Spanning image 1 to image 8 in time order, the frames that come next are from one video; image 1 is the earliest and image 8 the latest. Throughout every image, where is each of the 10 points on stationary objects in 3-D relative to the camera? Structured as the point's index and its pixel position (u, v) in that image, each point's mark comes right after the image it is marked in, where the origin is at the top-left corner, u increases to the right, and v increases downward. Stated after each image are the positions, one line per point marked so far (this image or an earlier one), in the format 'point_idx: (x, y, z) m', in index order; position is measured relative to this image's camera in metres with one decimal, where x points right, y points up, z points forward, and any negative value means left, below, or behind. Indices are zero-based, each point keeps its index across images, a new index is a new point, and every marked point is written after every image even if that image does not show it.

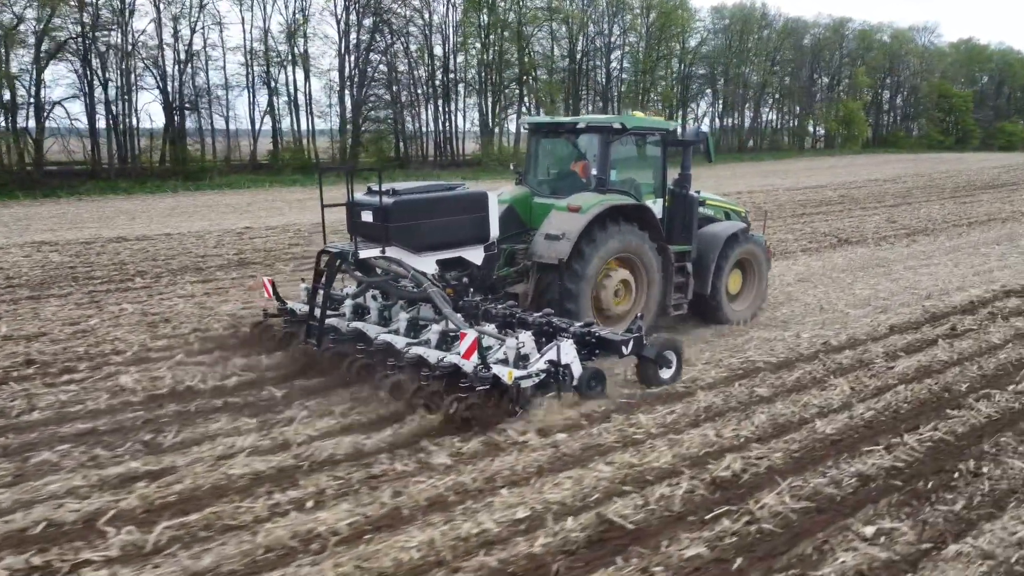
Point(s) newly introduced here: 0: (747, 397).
0: (+1.5, -0.7, +5.3) m
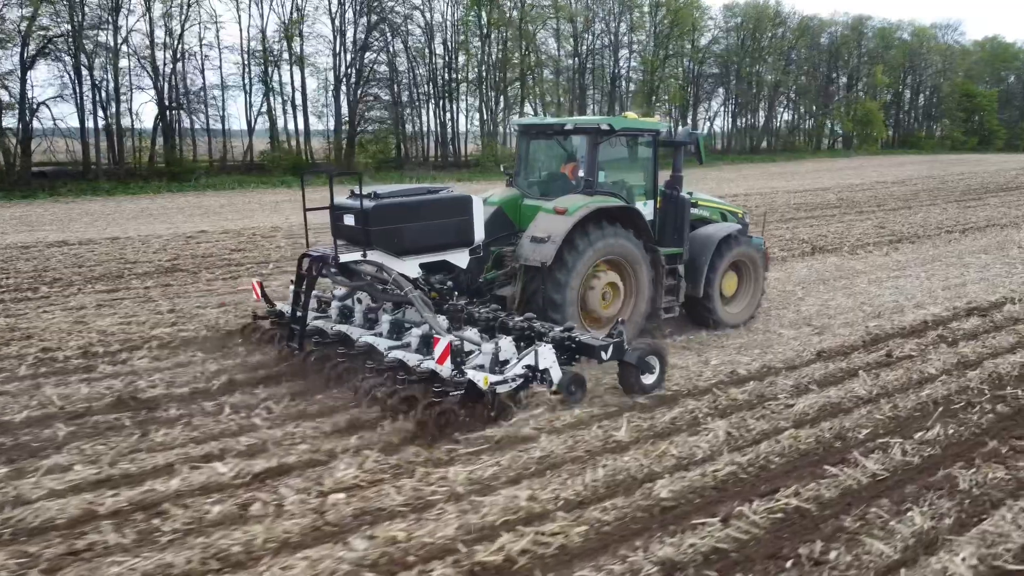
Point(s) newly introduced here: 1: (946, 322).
0: (+0.5, -0.8, +4.5) m
1: (+3.9, -0.3, +7.5) m
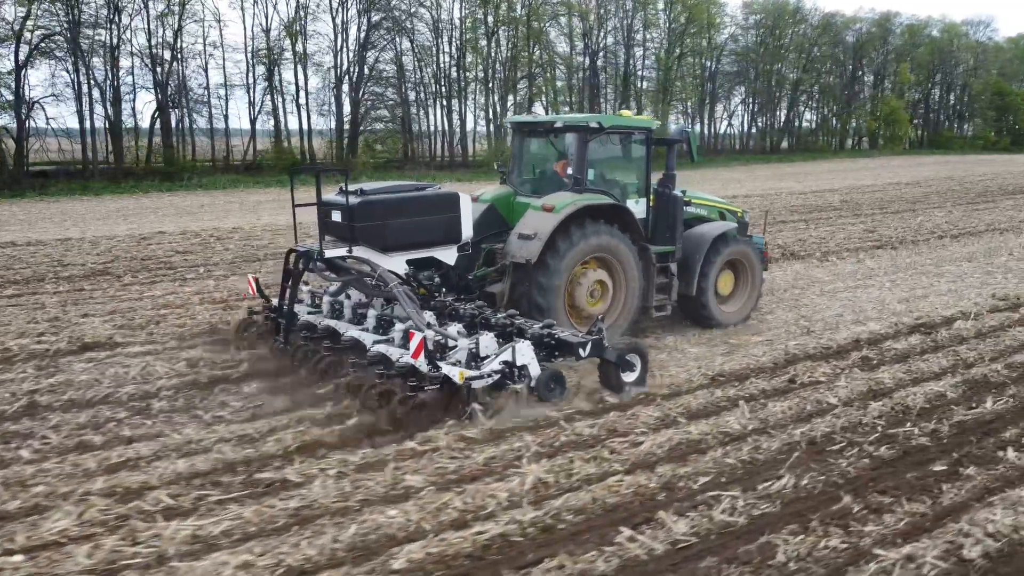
0: (-0.6, -0.9, +3.8) m
1: (+3.0, -0.4, +6.7) m
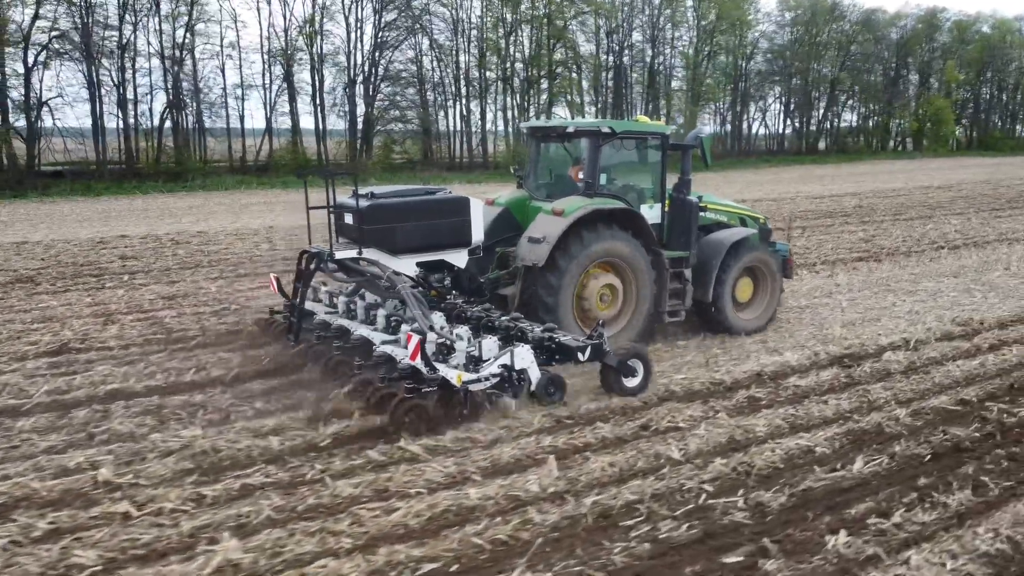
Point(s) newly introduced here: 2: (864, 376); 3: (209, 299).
0: (-1.8, -1.1, +3.2) m
1: (+1.9, -0.6, +5.8) m
2: (+2.5, -0.6, +5.9) m
3: (-3.3, -0.1, +9.0) m
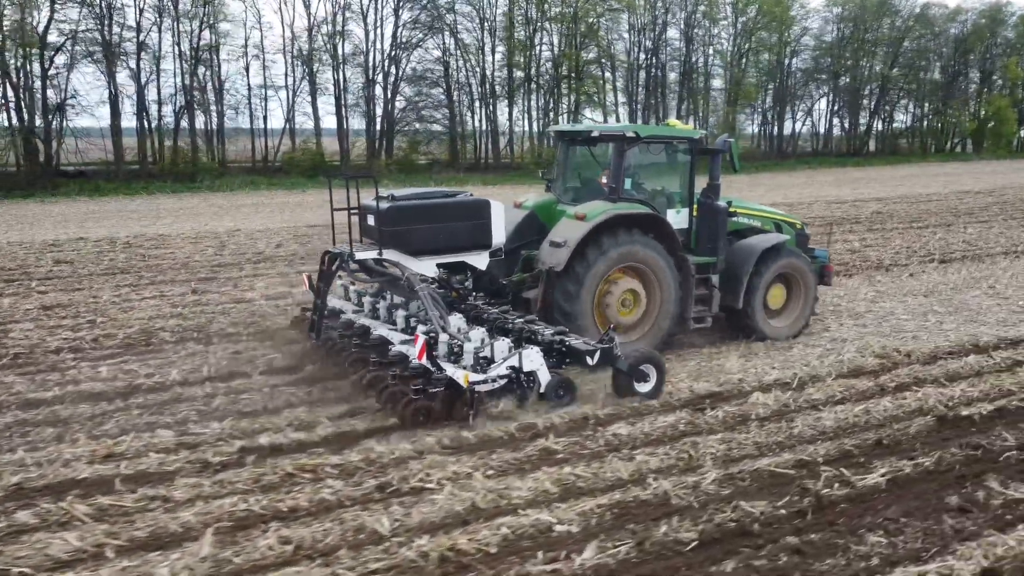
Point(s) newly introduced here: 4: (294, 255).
0: (-3.3, -1.2, +2.6) m
1: (+0.6, -0.8, +5.0) m
2: (+1.2, -0.8, +4.9) m
3: (-4.4, -0.2, +8.5) m
4: (-3.3, +0.5, +12.4) m
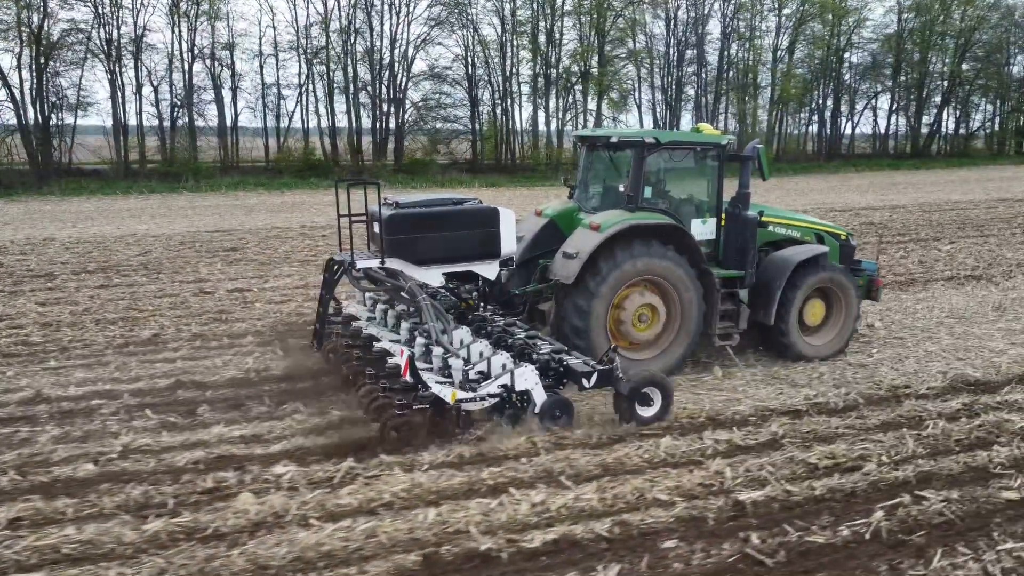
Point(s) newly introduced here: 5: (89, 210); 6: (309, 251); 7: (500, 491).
0: (-6.4, -1.4, +1.6) m
1: (-2.2, -1.1, +3.6) m
2: (-1.6, -1.1, +3.5) m
3: (-6.8, -0.4, +7.6) m
4: (-5.2, +0.3, +11.4) m
5: (-10.0, +1.8, +19.6) m
6: (-3.3, +0.6, +12.8) m
7: (0.0, -1.0, +4.1) m
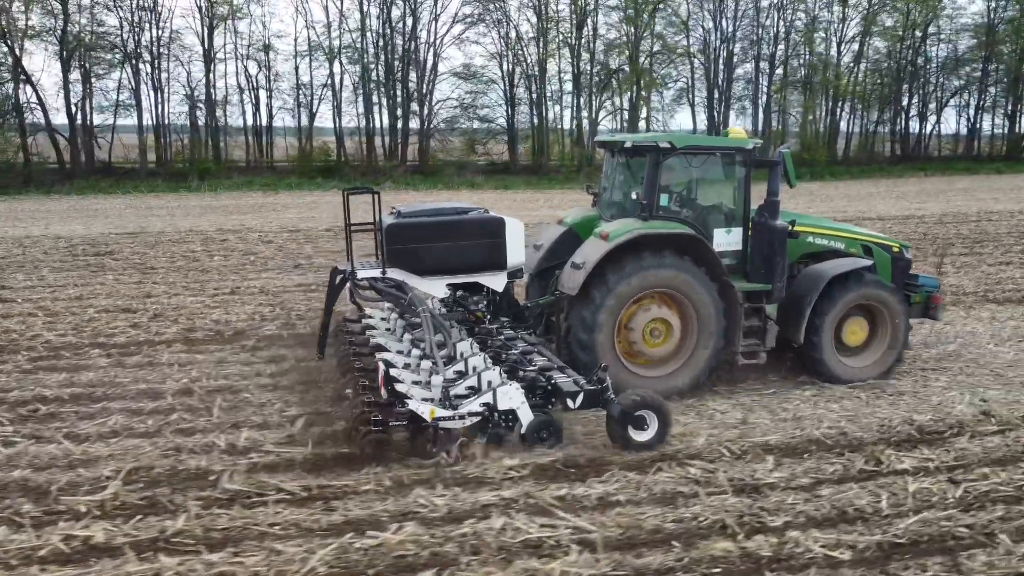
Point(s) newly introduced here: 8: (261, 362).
0: (-9.9, -1.4, +1.6) m
1: (-5.5, -1.2, +2.9) m
2: (-4.9, -1.2, +2.8) m
3: (-9.4, -0.4, +7.6) m
4: (-7.3, +0.3, +11.1) m
5: (-10.8, +1.9, +19.9) m
6: (-5.1, +0.5, +12.2) m
7: (-3.2, -1.2, +3.1) m
8: (-2.0, -0.6, +6.4) m
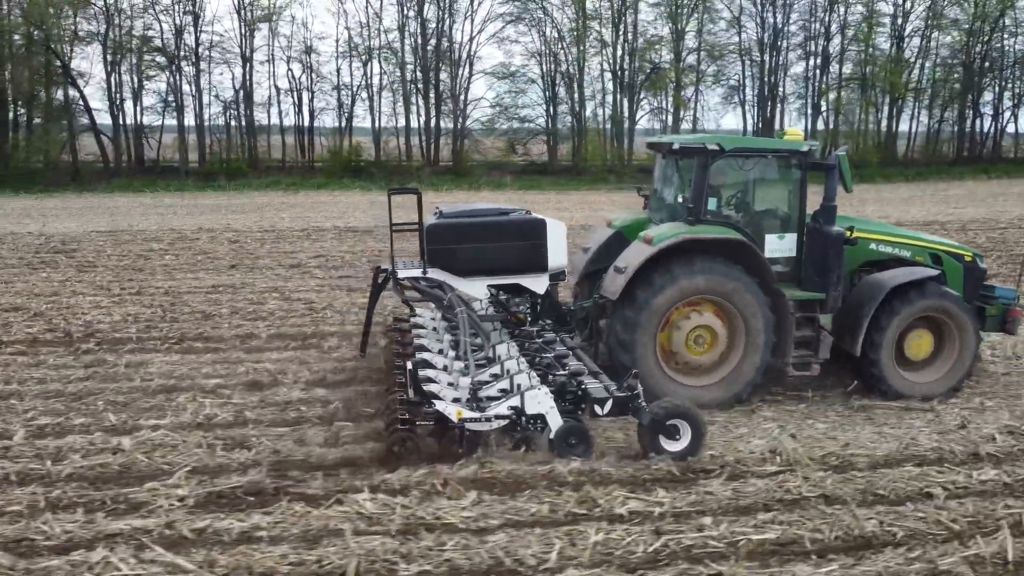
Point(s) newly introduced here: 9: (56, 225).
0: (-11.7, -1.2, +2.4) m
1: (-7.2, -1.1, +3.2) m
2: (-6.7, -1.2, +3.0) m
3: (-10.6, -0.3, +8.3) m
4: (-8.1, +0.3, +11.5) m
5: (-10.7, +2.0, +20.6) m
6: (-5.9, +0.5, +12.4) m
7: (-4.9, -1.2, +3.2) m
8: (-3.4, -0.6, +6.3) m
9: (-9.1, +1.2, +16.7) m
